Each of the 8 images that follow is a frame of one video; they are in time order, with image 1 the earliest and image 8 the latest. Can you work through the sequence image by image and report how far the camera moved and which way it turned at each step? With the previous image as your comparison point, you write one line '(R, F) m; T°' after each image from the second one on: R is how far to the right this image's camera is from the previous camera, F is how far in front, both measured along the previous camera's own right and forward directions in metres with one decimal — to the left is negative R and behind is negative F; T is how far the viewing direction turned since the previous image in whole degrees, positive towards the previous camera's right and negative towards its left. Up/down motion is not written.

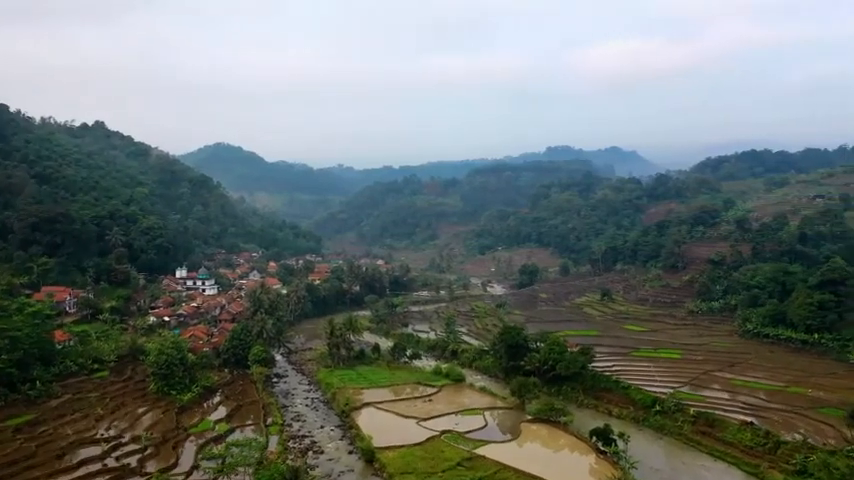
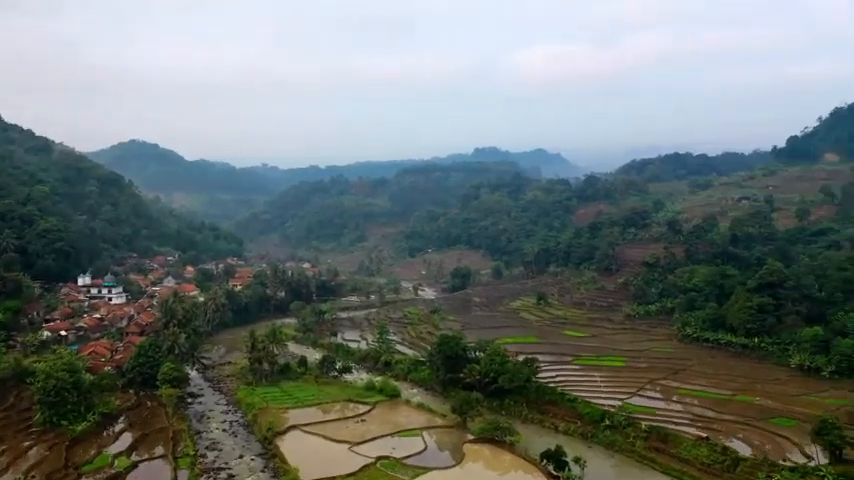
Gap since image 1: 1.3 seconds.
(-0.2, +2.4) m; +6°
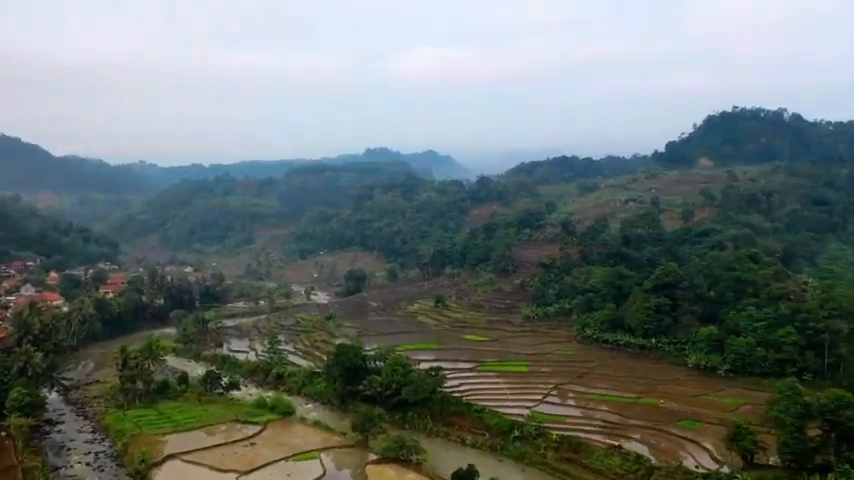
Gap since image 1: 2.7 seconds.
(-0.2, +2.0) m; +9°
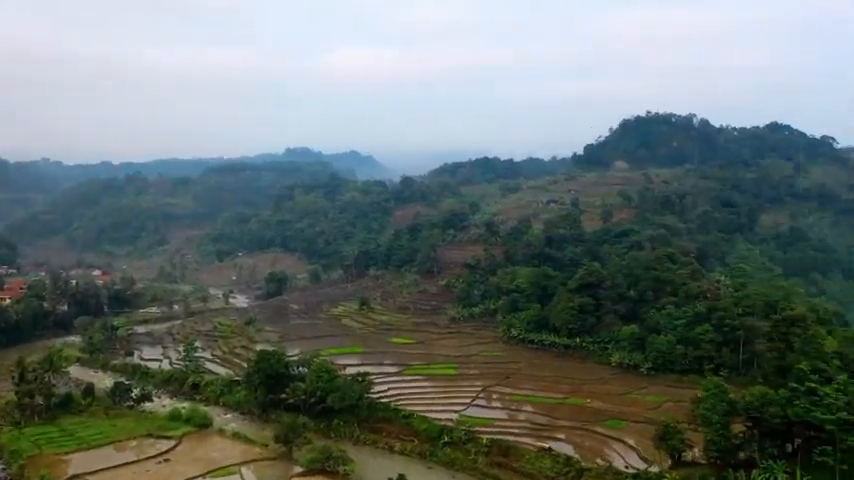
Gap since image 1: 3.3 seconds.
(-0.2, +0.7) m; +7°
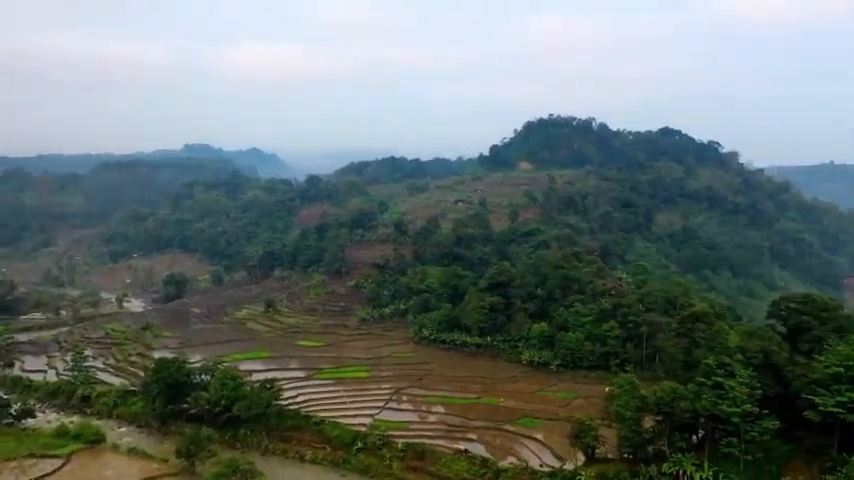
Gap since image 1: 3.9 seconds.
(-0.2, +0.6) m; +8°
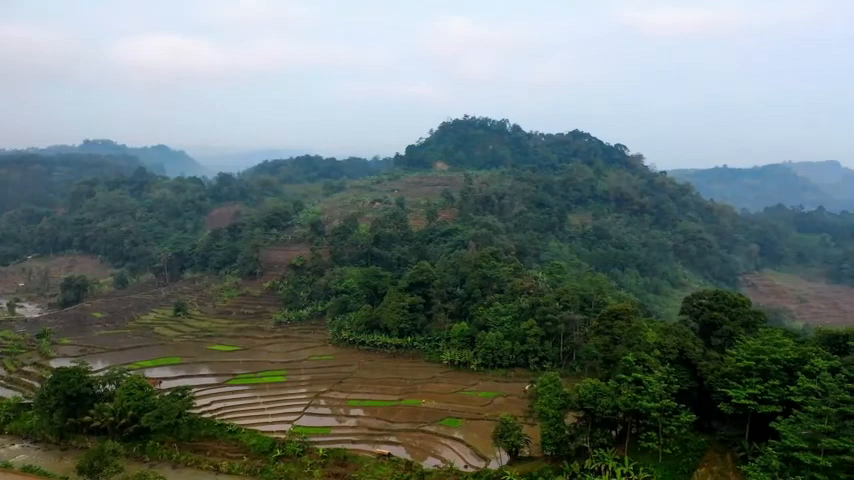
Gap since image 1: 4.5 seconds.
(-0.2, +0.4) m; +7°
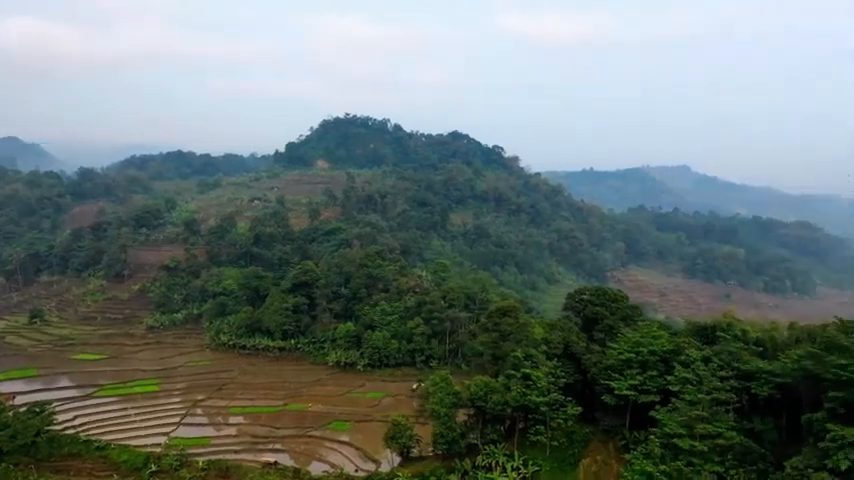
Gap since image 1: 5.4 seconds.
(-0.3, +0.4) m; +10°
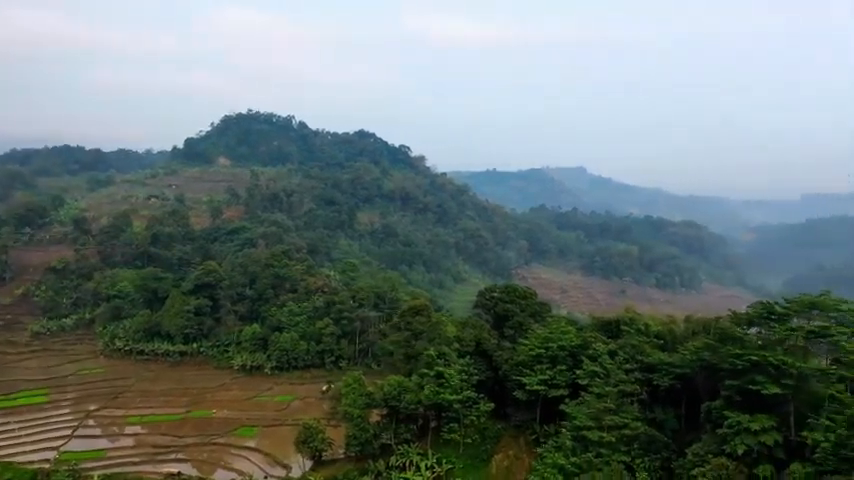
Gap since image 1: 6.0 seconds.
(-0.2, +0.2) m; +8°
